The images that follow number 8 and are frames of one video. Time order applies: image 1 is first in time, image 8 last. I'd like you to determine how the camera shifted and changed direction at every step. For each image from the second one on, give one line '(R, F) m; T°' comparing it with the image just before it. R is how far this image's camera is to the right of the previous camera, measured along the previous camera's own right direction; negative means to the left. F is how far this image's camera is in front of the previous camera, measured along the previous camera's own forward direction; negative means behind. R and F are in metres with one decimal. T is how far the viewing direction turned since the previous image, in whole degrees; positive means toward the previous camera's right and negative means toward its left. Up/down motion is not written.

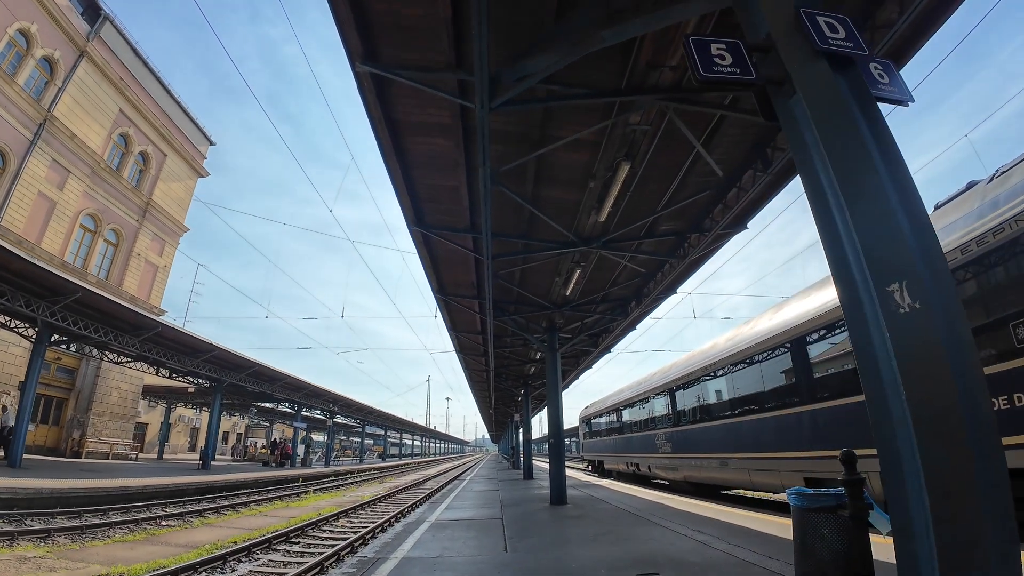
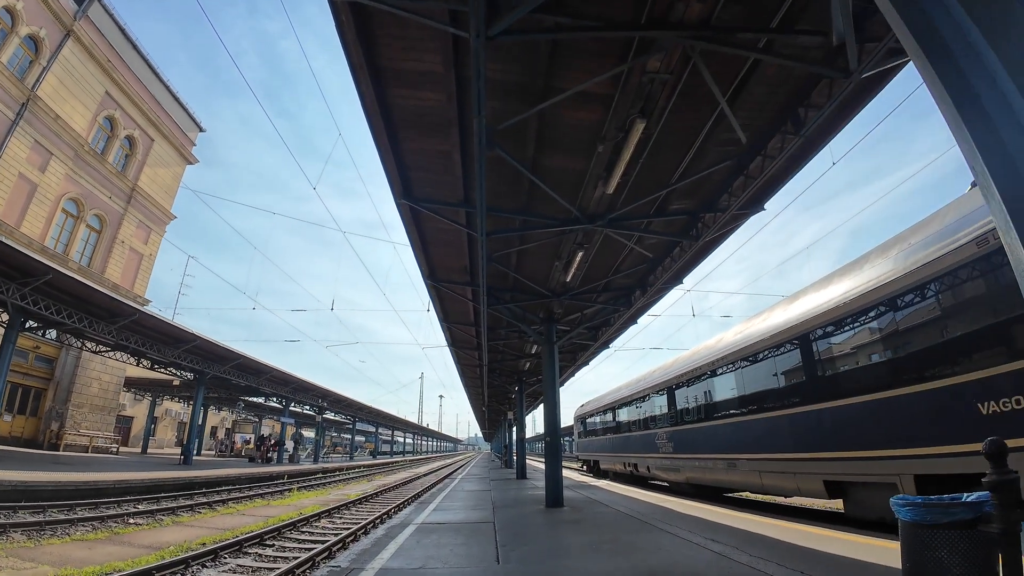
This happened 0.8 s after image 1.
(0.0, +0.7) m; 0°
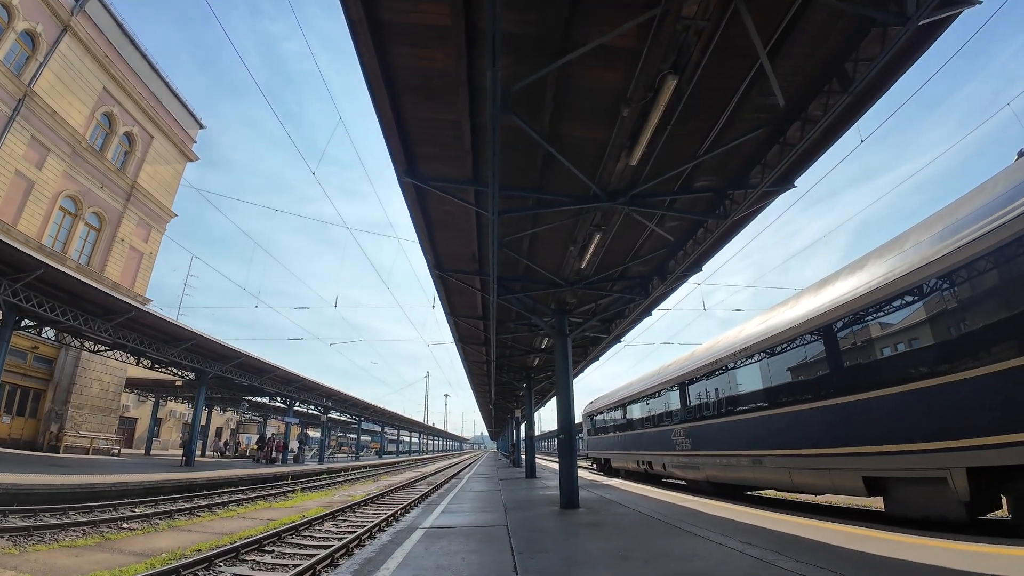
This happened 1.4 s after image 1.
(-0.1, +0.6) m; 0°
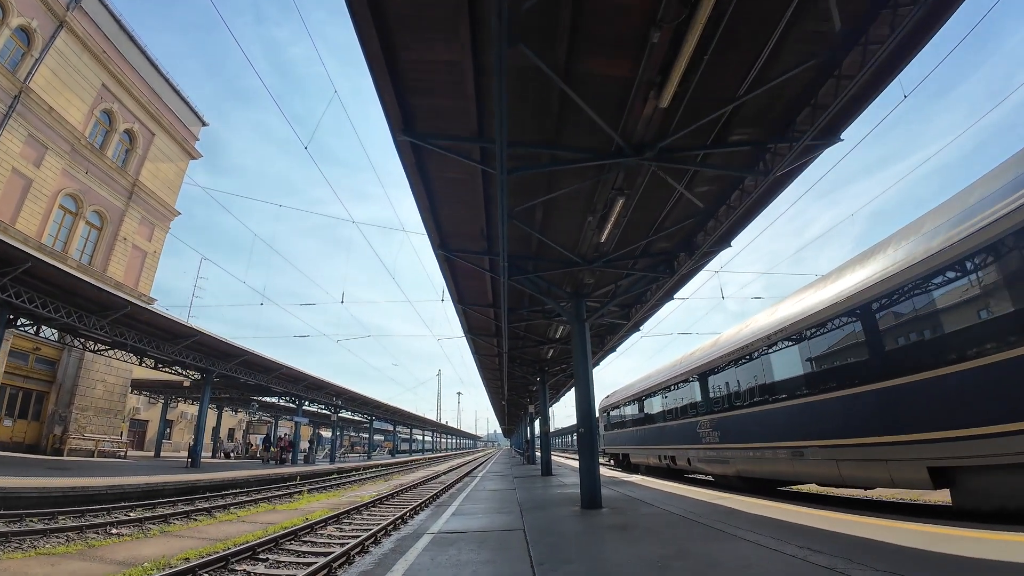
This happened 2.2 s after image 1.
(0.0, +0.9) m; -1°
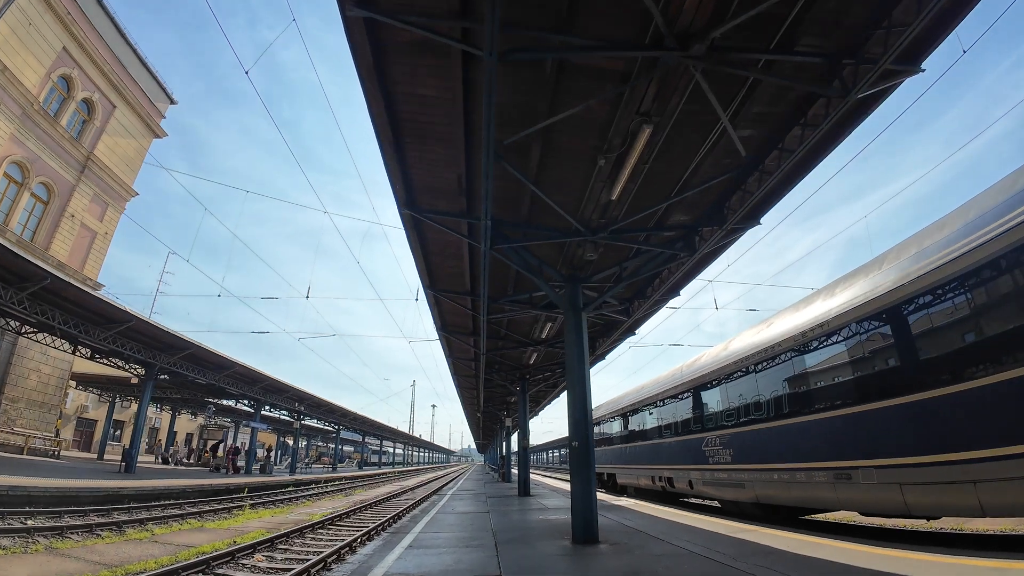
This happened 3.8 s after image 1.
(0.0, +1.8) m; +2°
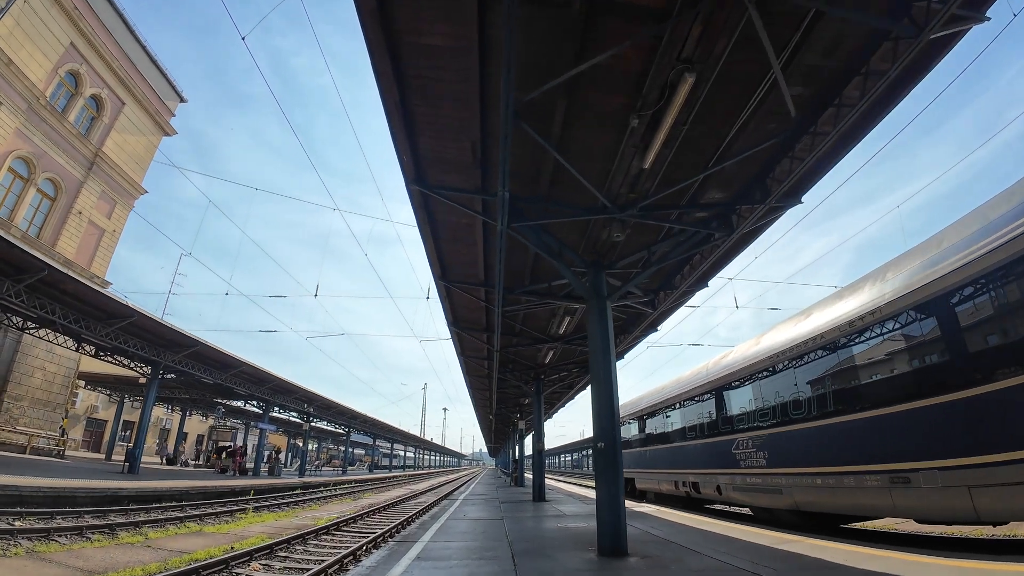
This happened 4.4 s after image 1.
(-0.1, +0.7) m; -1°
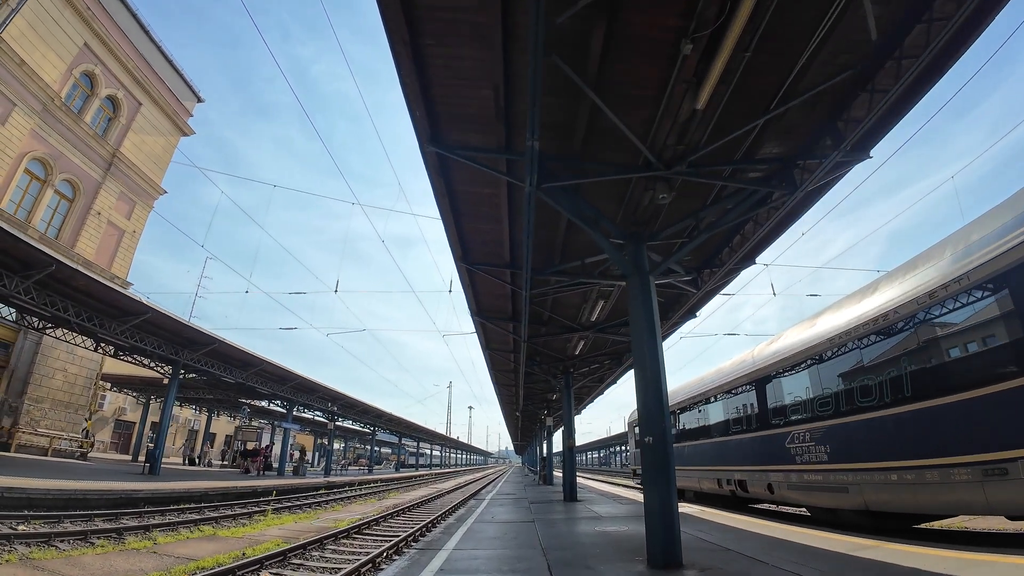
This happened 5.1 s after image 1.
(-0.1, +0.8) m; -2°
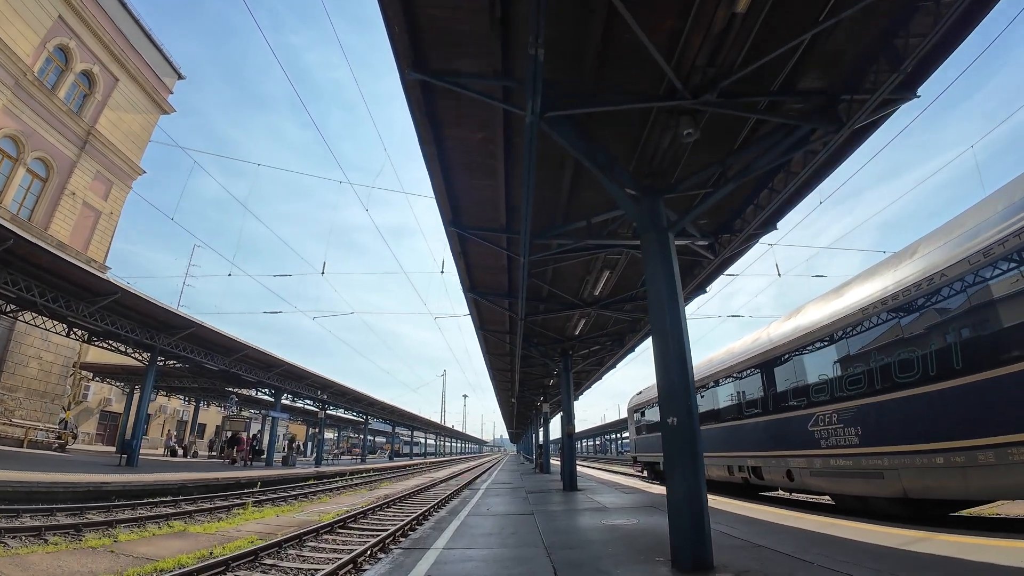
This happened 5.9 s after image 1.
(0.0, +0.9) m; +1°
